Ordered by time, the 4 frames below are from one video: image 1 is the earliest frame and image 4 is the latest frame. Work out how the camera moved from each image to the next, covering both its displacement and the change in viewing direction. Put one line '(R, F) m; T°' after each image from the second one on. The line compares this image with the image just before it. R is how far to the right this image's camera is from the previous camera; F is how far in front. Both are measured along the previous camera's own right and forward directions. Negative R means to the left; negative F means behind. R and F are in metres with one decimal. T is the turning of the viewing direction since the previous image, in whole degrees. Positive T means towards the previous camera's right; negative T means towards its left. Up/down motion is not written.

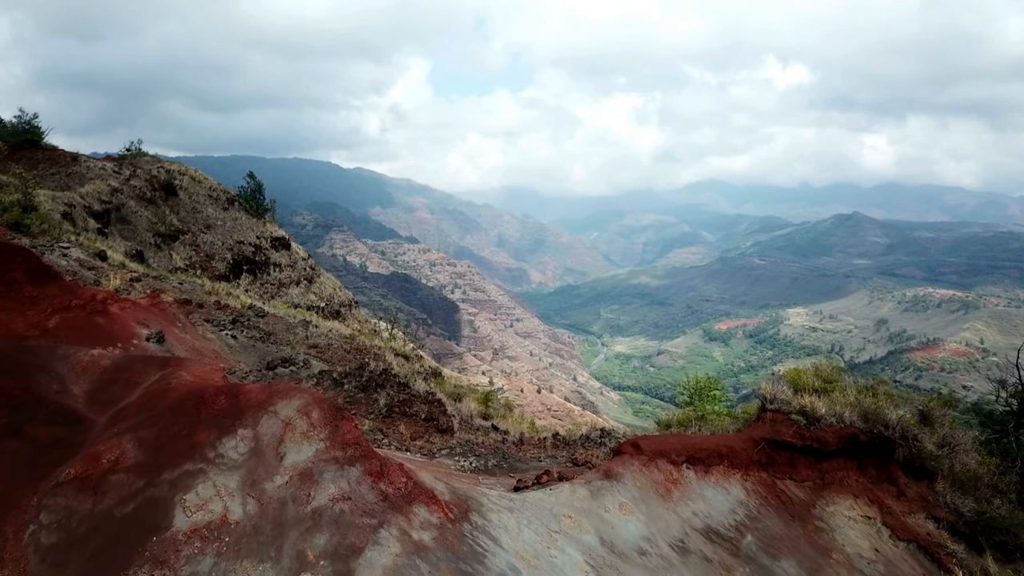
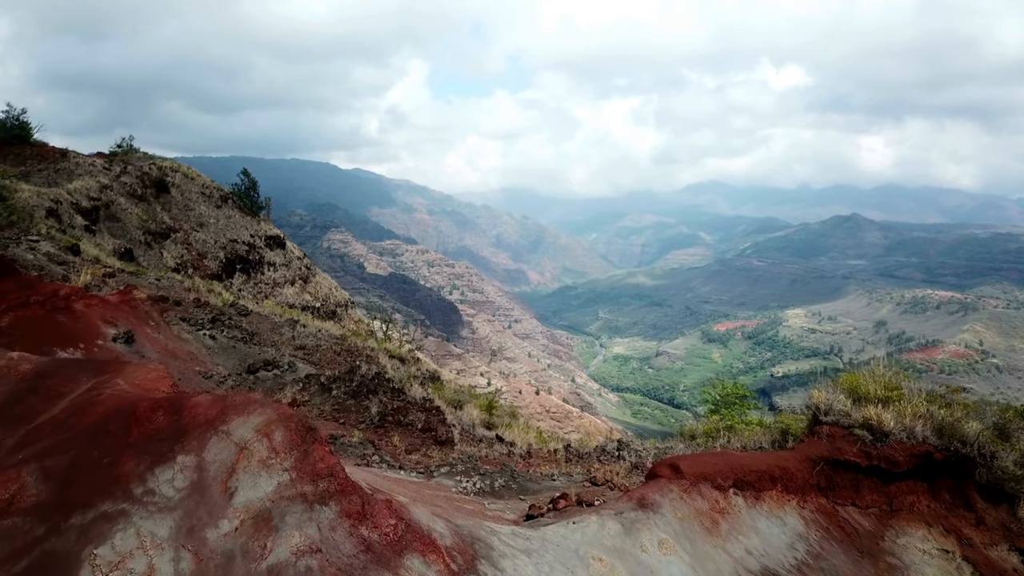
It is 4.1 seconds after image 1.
(-0.2, +1.3) m; 0°
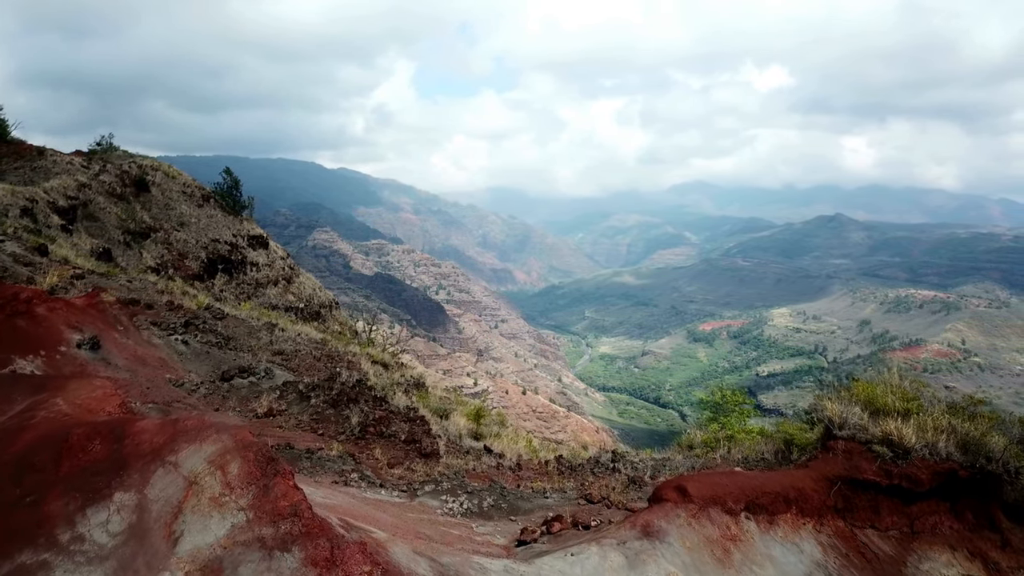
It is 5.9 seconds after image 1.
(0.0, +0.6) m; +1°
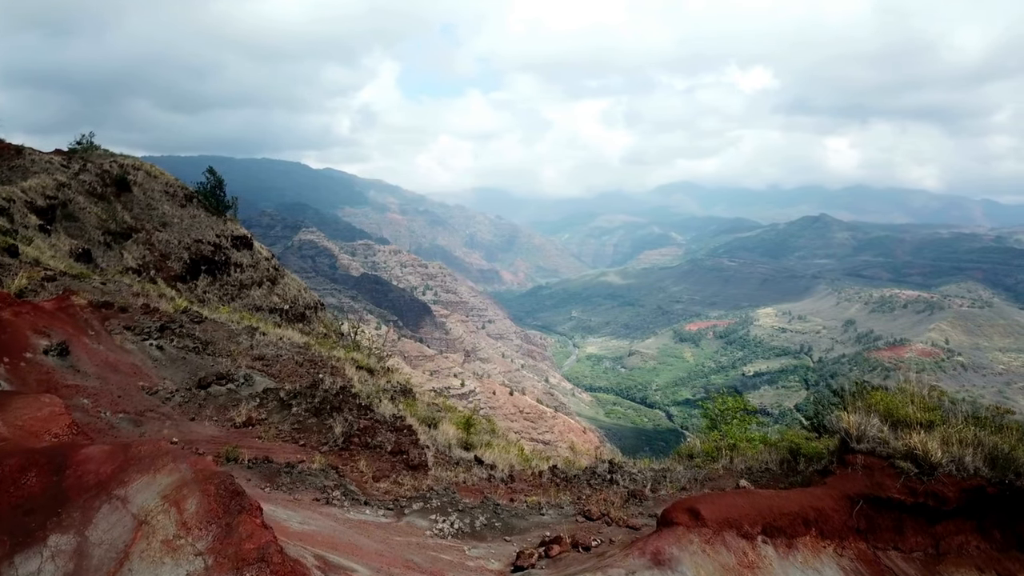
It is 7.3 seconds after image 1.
(-0.1, +0.5) m; +1°
